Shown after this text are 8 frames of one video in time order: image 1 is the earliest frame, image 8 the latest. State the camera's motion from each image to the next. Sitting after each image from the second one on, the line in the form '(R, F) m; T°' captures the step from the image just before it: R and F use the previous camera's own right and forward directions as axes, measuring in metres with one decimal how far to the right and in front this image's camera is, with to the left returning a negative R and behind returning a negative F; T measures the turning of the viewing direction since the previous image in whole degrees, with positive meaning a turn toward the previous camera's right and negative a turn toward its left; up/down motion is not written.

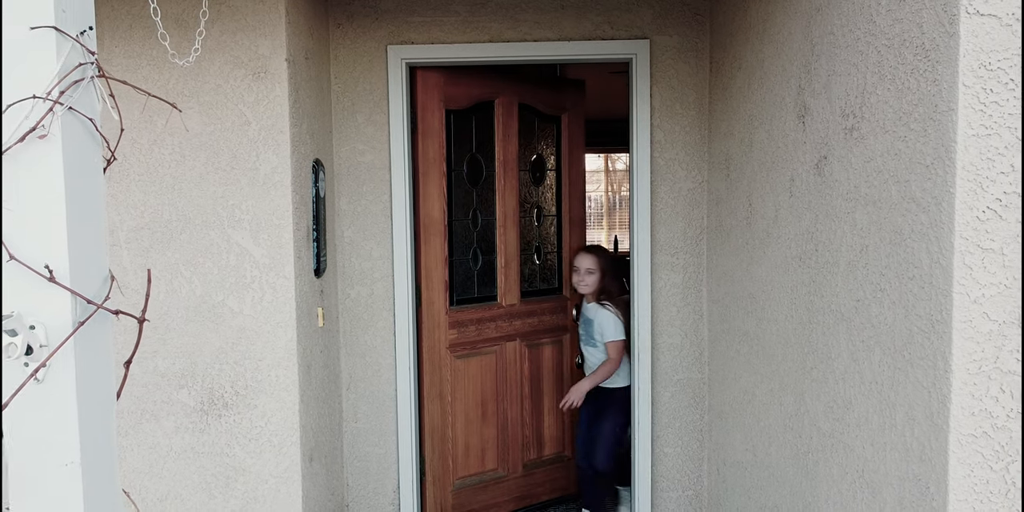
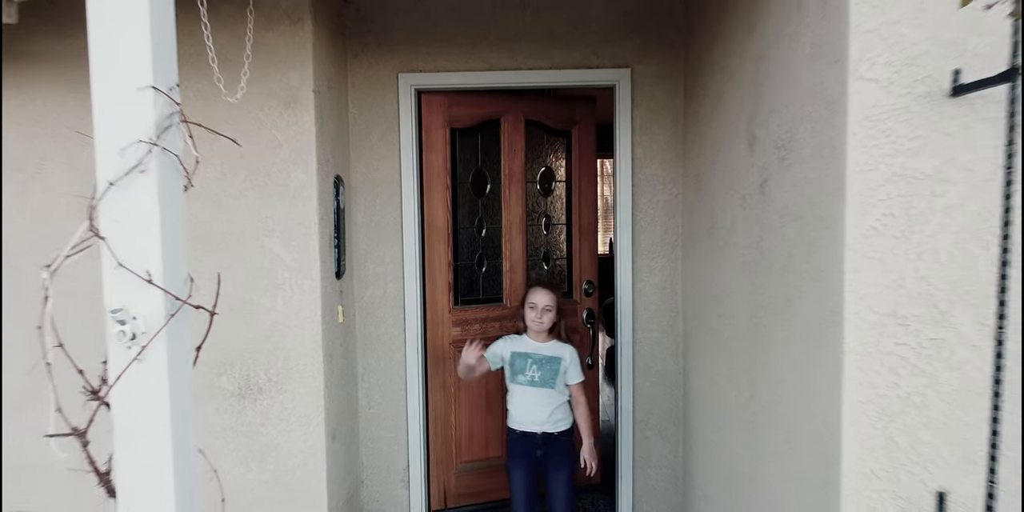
(0.0, -0.3) m; 0°
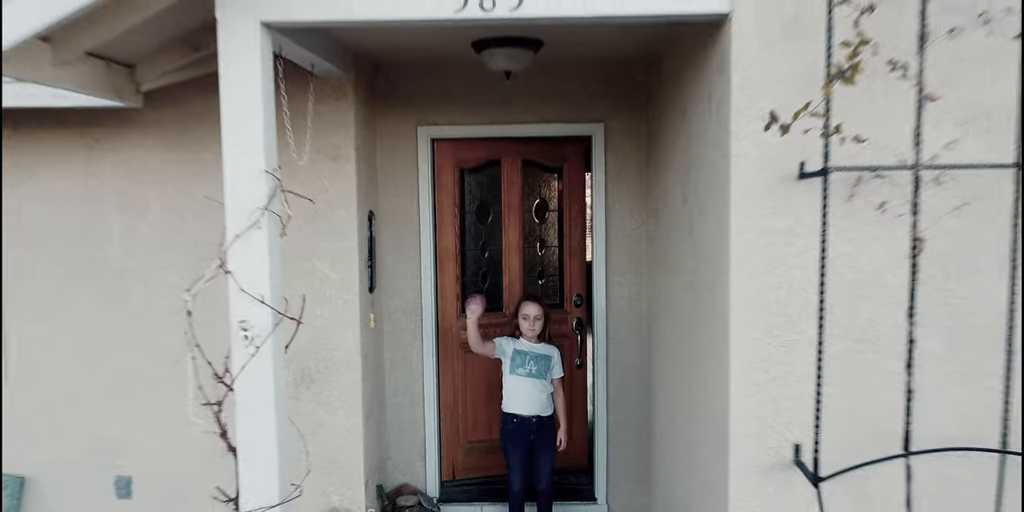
(0.0, -0.7) m; 0°
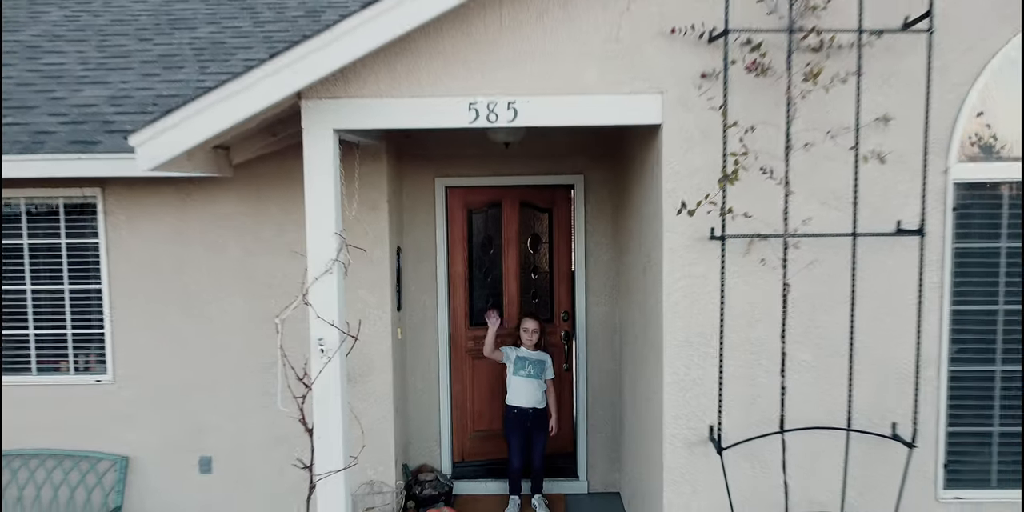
(0.0, -0.9) m; 0°
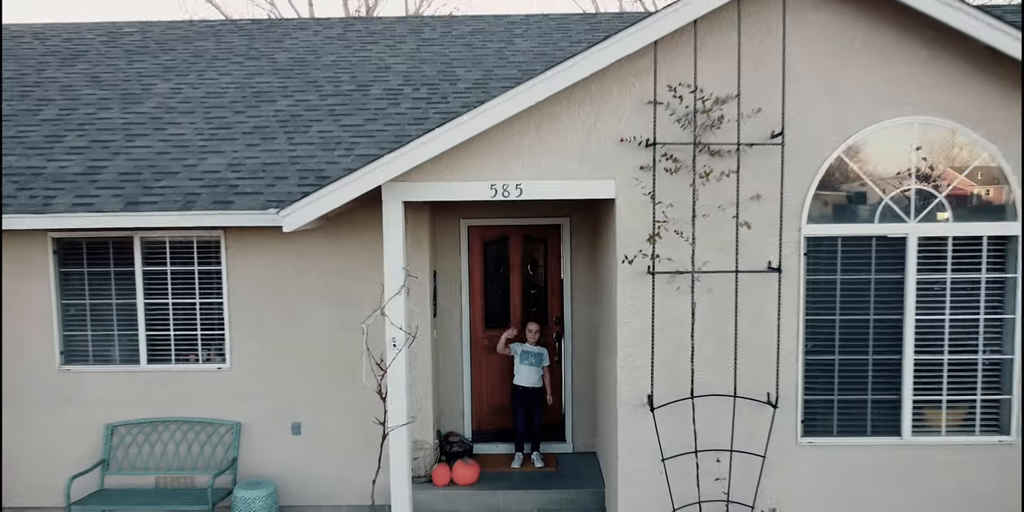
(0.0, -1.7) m; 0°
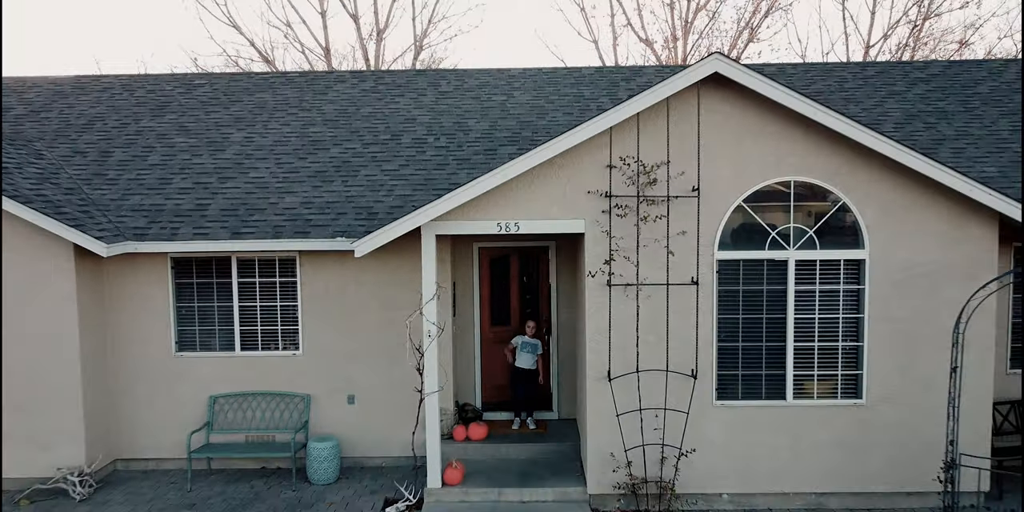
(0.0, -2.0) m; 0°
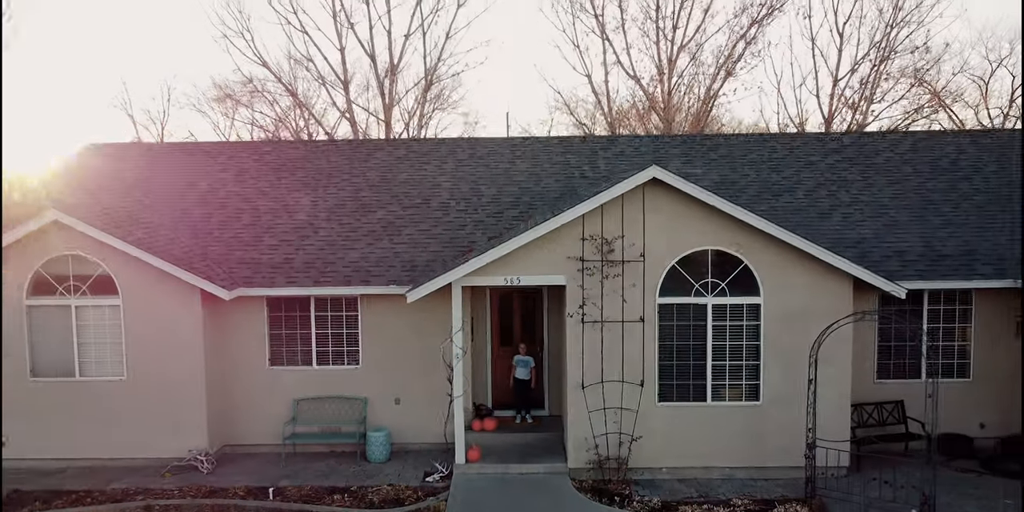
(0.0, -2.9) m; 0°
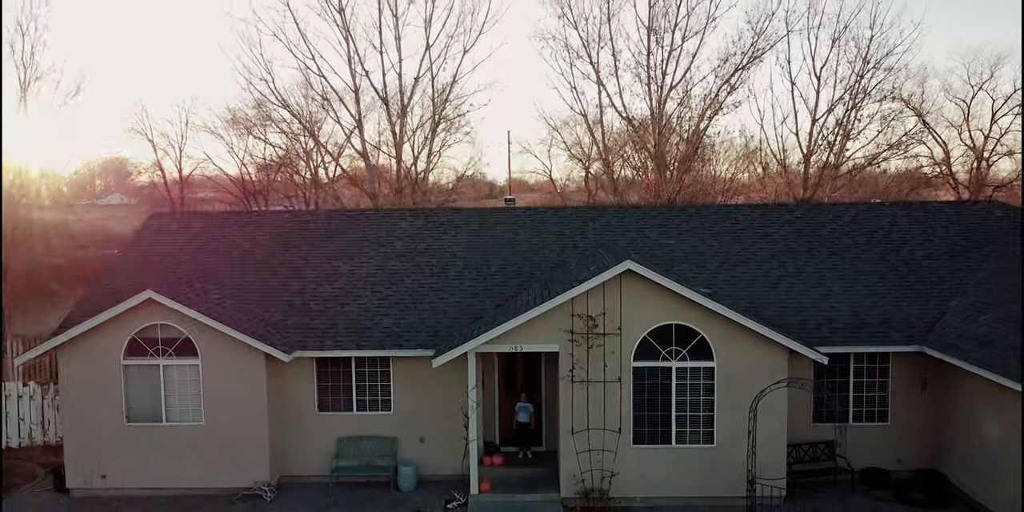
(-0.1, -2.5) m; 0°
